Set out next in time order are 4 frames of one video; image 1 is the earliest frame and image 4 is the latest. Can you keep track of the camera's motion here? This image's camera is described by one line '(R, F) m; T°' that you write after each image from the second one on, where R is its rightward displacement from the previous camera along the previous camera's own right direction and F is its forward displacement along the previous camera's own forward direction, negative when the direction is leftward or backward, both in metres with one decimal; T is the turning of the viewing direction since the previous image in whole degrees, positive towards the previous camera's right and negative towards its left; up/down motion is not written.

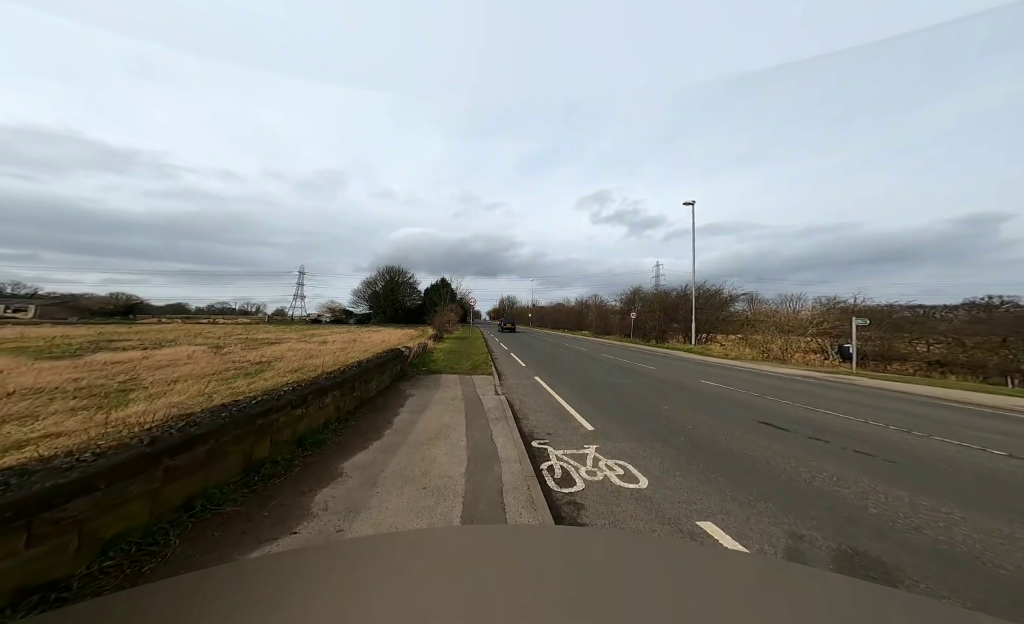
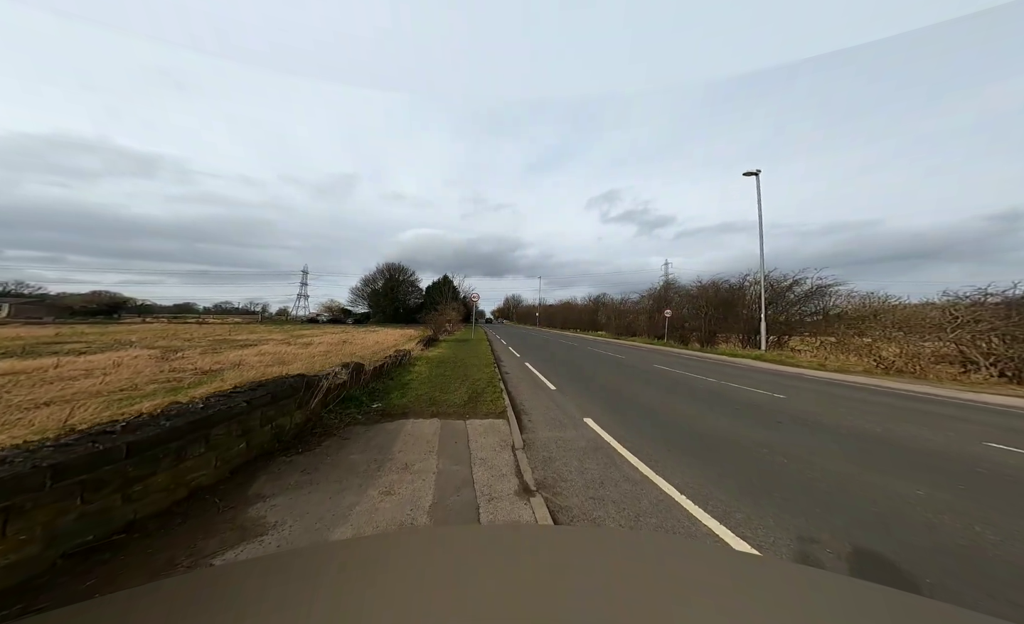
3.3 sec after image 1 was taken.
(-0.2, +2.3) m; -1°
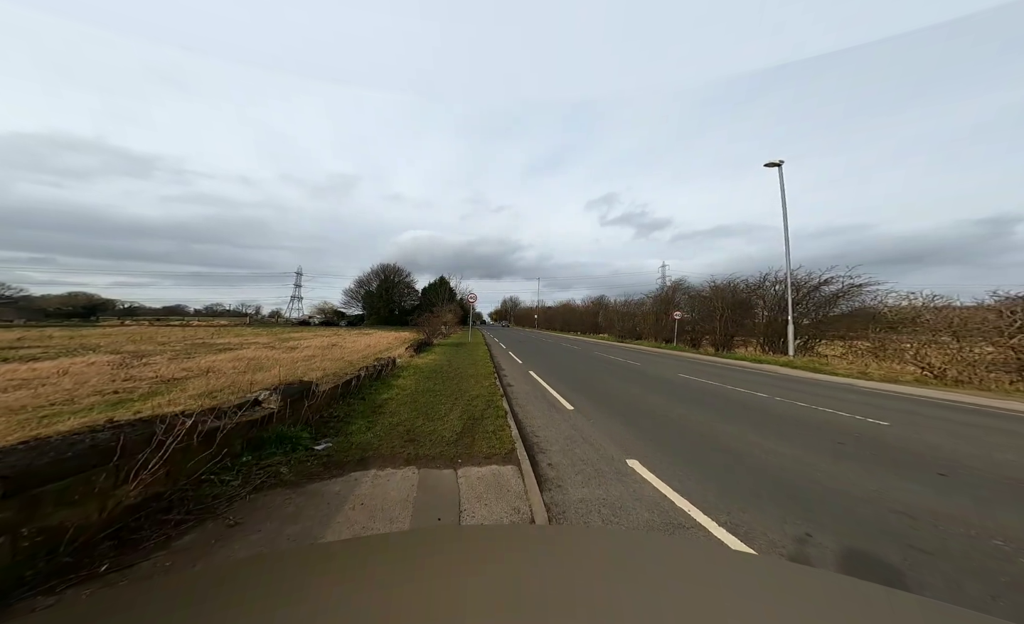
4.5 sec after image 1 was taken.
(-0.1, +0.8) m; +1°
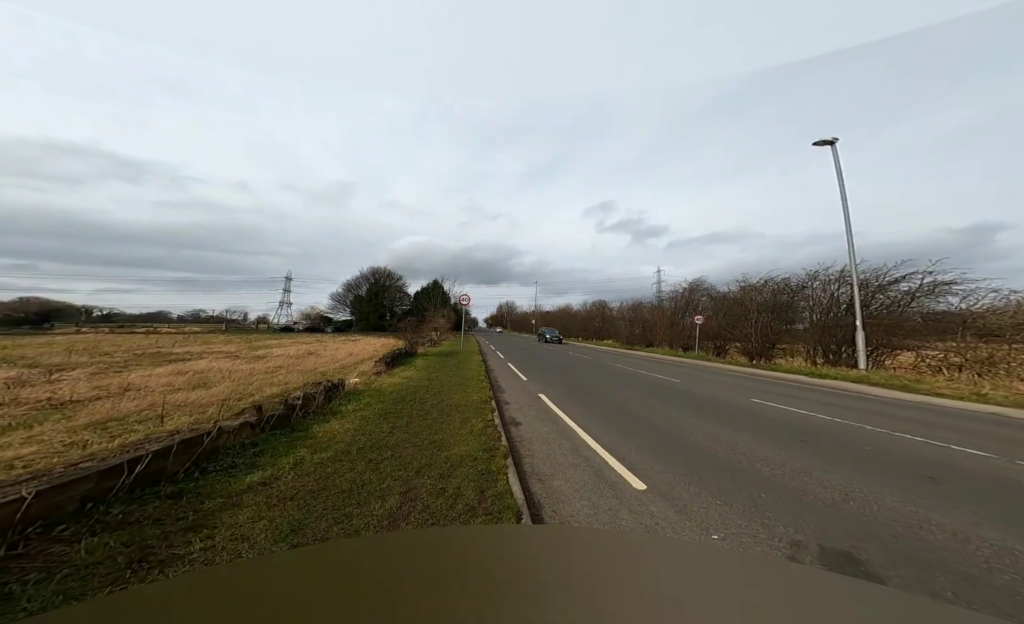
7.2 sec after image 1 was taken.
(-0.1, +1.5) m; +1°
